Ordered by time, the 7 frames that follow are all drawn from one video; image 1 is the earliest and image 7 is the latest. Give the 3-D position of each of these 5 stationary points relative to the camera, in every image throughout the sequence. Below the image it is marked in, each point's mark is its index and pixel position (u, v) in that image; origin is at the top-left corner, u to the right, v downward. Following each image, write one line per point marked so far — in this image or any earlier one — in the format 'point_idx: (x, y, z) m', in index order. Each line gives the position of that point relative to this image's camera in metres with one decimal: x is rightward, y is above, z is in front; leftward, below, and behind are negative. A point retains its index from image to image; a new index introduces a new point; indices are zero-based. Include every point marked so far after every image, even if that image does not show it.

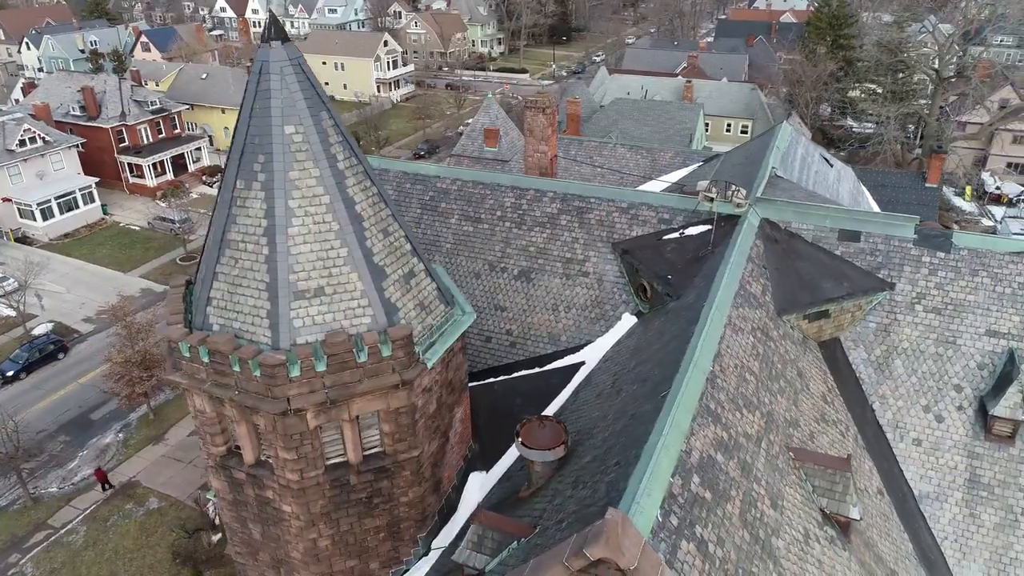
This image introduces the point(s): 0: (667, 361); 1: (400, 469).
0: (+2.3, -1.0, +10.4) m
1: (-1.7, -2.8, +11.2) m
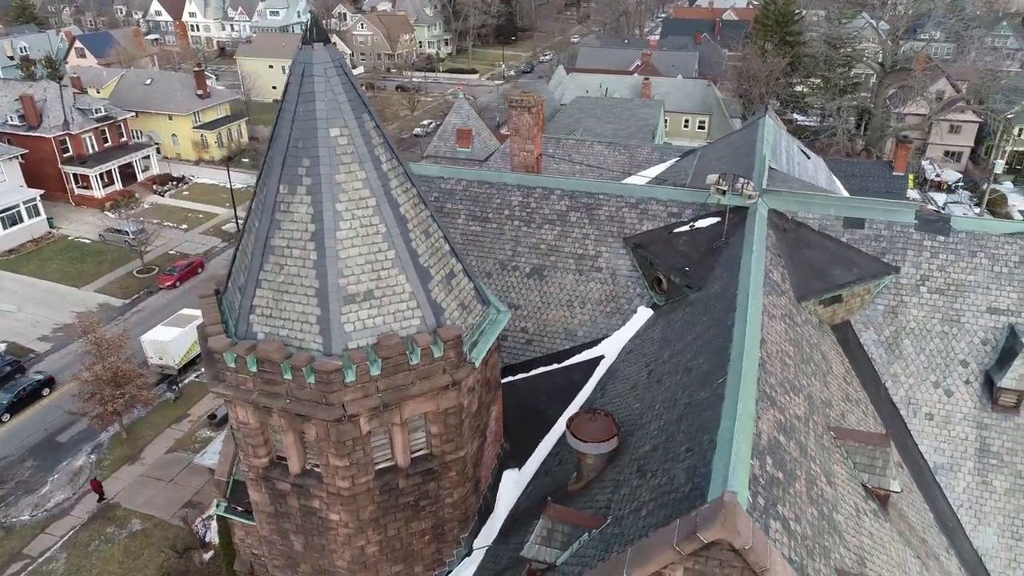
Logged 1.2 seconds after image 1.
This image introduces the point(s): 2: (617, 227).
0: (+3.0, -0.9, +10.7) m
1: (-1.0, -2.9, +11.2) m
2: (+2.4, +1.3, +15.7) m
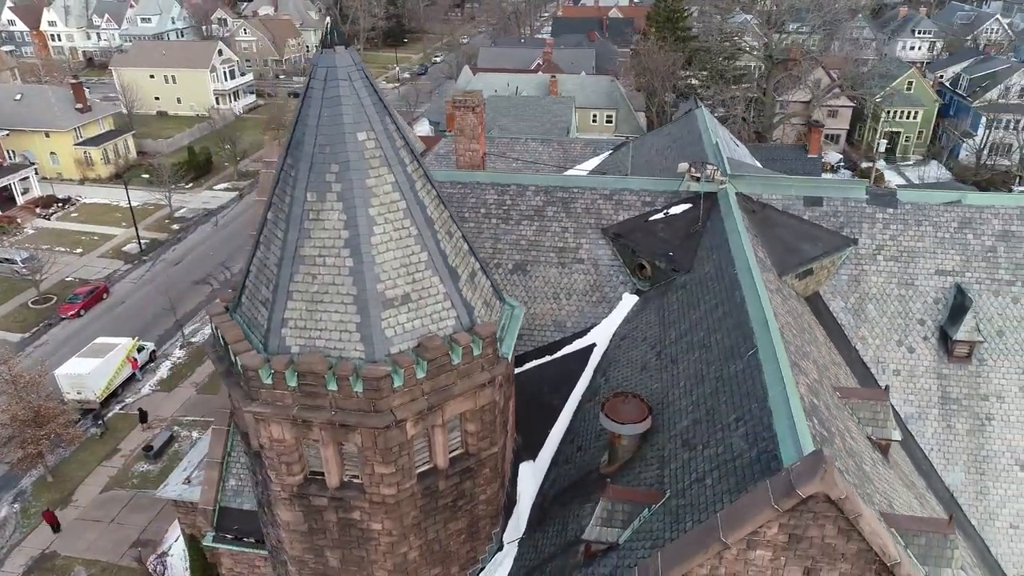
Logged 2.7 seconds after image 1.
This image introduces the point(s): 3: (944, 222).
0: (+3.4, -0.6, +11.4) m
1: (-0.5, -2.8, +11.3) m
2: (+1.9, +1.6, +16.2) m
3: (+9.1, +1.4, +15.2) m
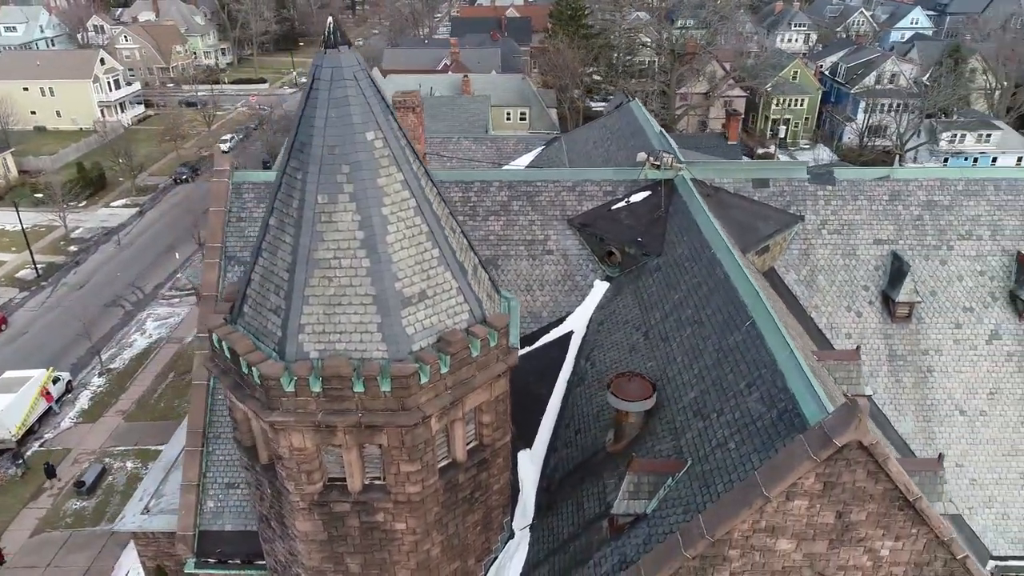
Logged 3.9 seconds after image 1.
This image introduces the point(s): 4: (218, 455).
0: (+3.4, -0.2, +12.1) m
1: (-0.3, -2.7, +11.5) m
2: (+1.1, +1.8, +16.6) m
3: (+8.4, +2.1, +16.6) m
4: (-6.2, -3.5, +15.2) m
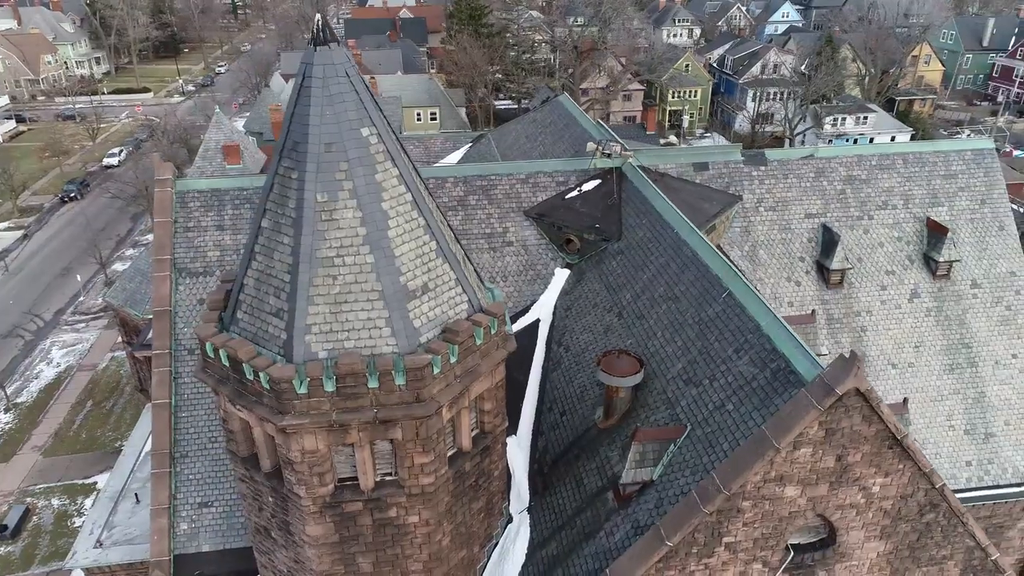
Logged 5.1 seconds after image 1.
0: (+3.1, +0.2, +12.8) m
1: (-0.3, -2.6, +11.7) m
2: (+0.1, +2.0, +17.0) m
3: (+7.3, +2.9, +17.9) m
4: (-6.6, -3.8, +14.6) m
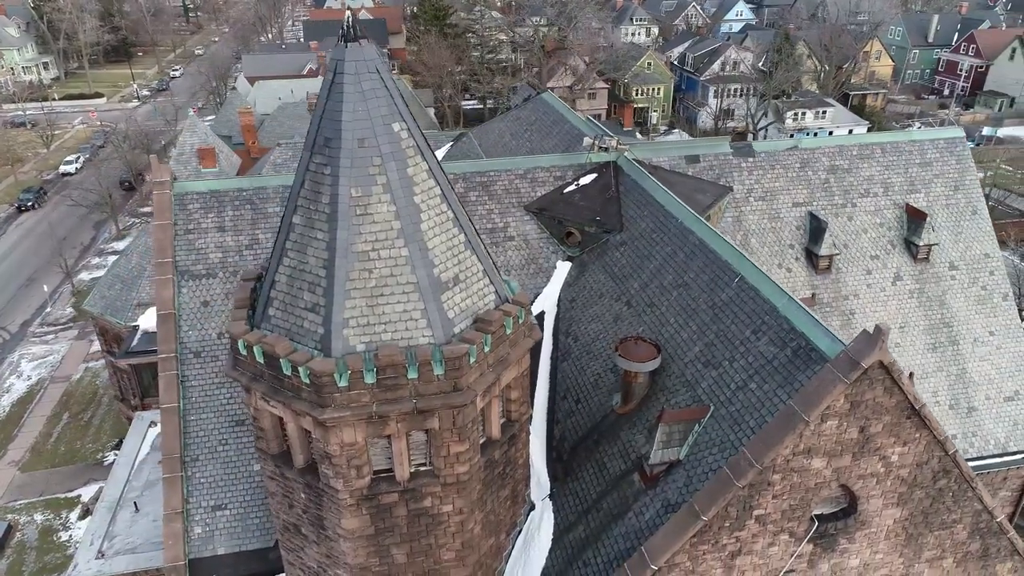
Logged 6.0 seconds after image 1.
0: (+3.3, +0.4, +13.2) m
1: (+0.1, -2.4, +11.9) m
2: (0.0, +2.2, +17.2) m
3: (+7.2, +3.2, +18.6) m
4: (-6.3, -3.8, +14.5) m
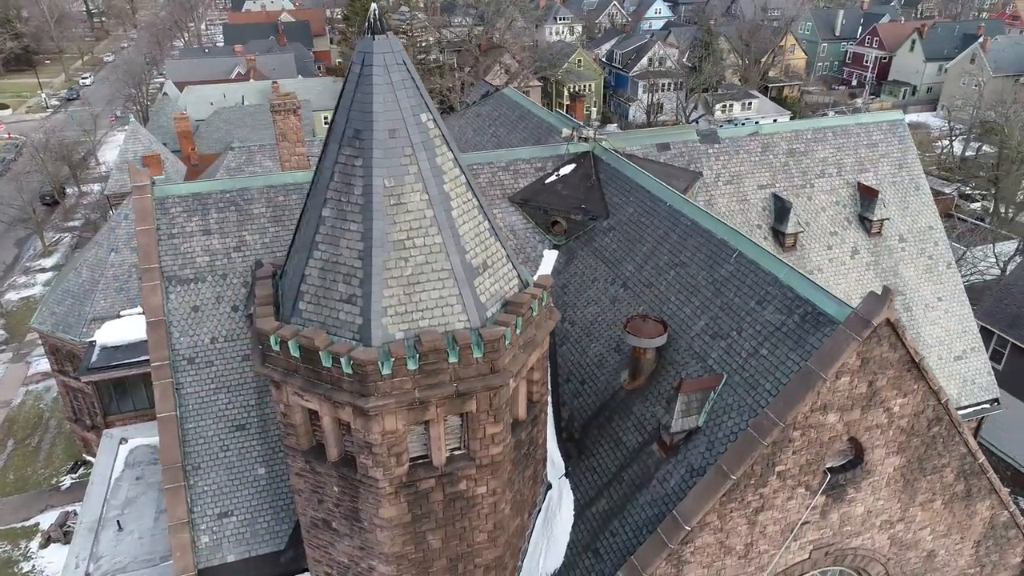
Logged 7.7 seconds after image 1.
0: (+3.4, +0.9, +13.9) m
1: (+0.5, -2.2, +12.3) m
2: (-0.4, +2.4, +17.5) m
3: (+6.5, +3.8, +19.6) m
4: (-6.1, -3.9, +14.2) m
